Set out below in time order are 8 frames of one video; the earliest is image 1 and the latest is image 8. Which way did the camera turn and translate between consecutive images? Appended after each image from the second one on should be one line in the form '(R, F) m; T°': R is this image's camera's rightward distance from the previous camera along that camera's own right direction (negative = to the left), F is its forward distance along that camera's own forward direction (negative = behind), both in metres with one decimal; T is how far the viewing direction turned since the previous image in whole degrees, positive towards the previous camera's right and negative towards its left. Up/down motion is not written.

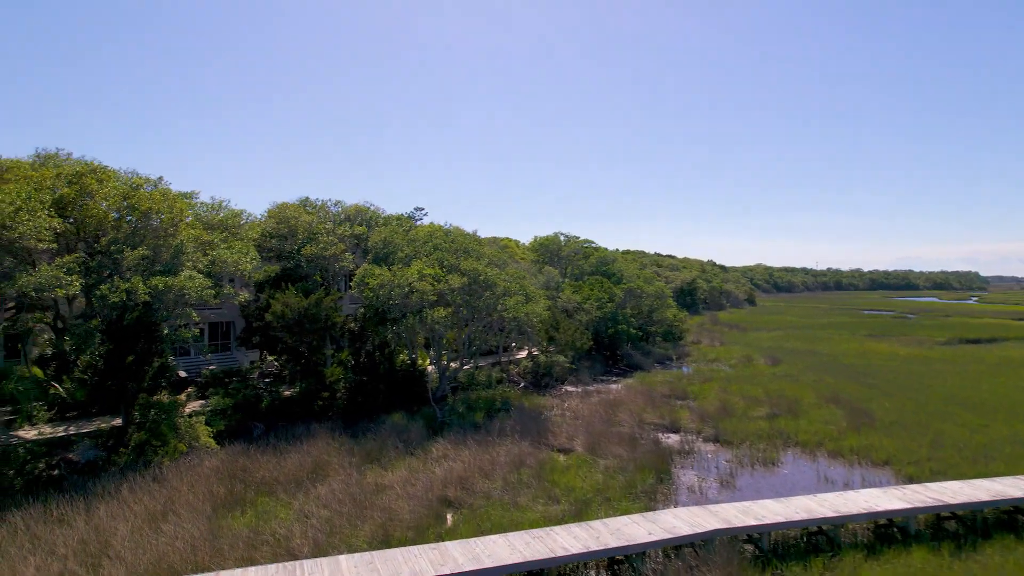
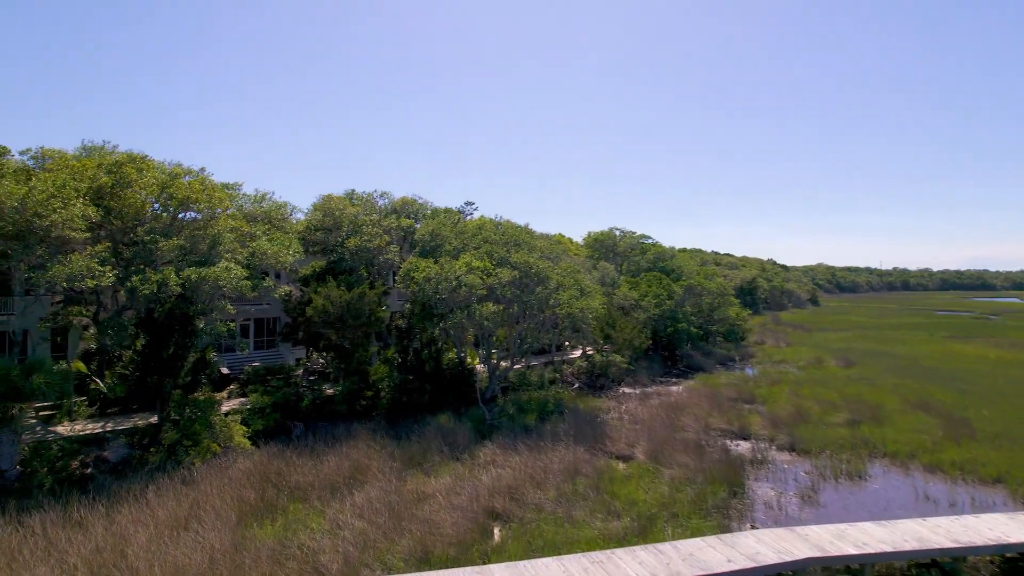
(0.0, +1.5) m; -4°
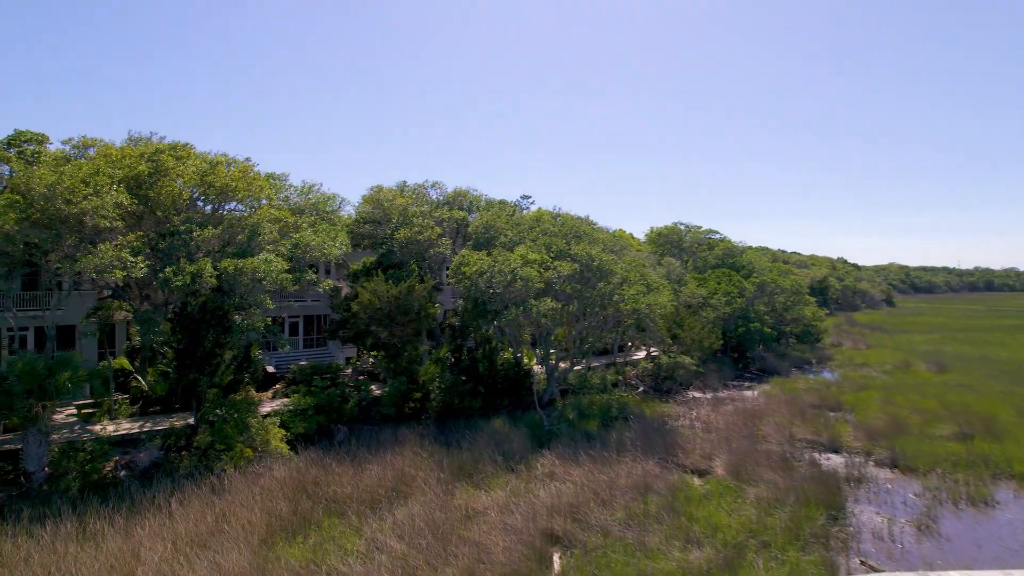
(-0.1, +1.7) m; -5°
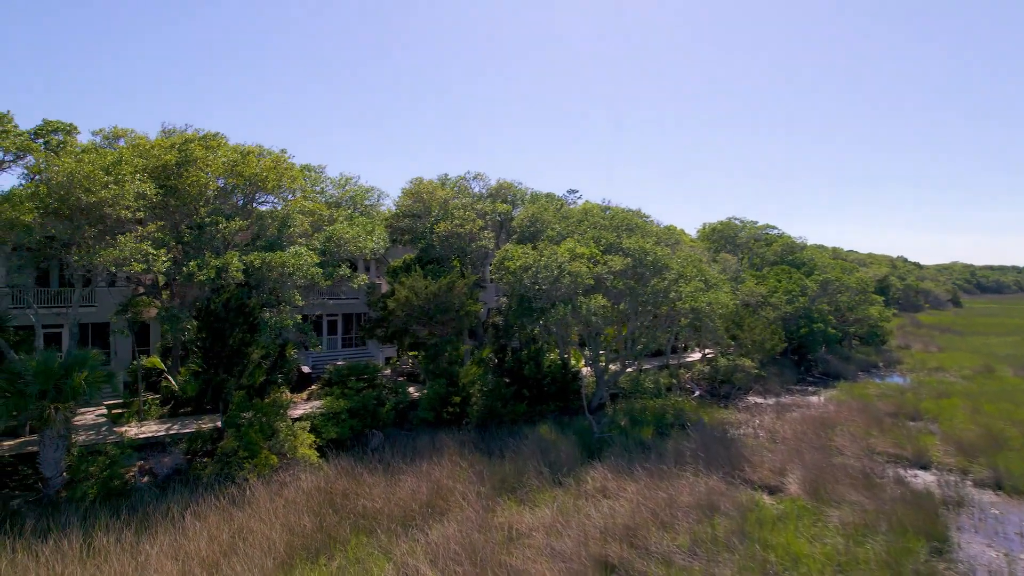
(0.0, +1.4) m; -4°
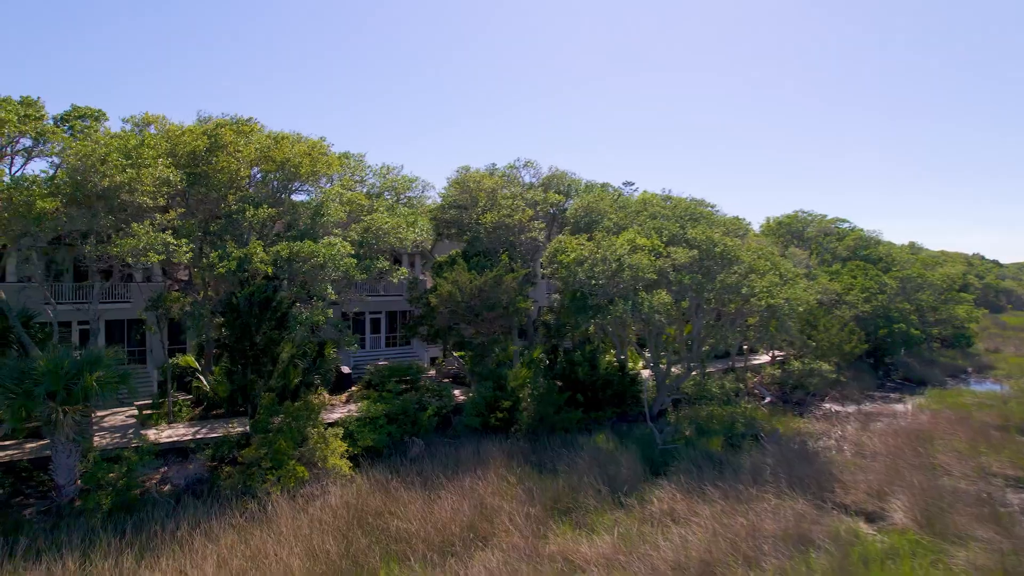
(-0.1, +1.6) m; -4°
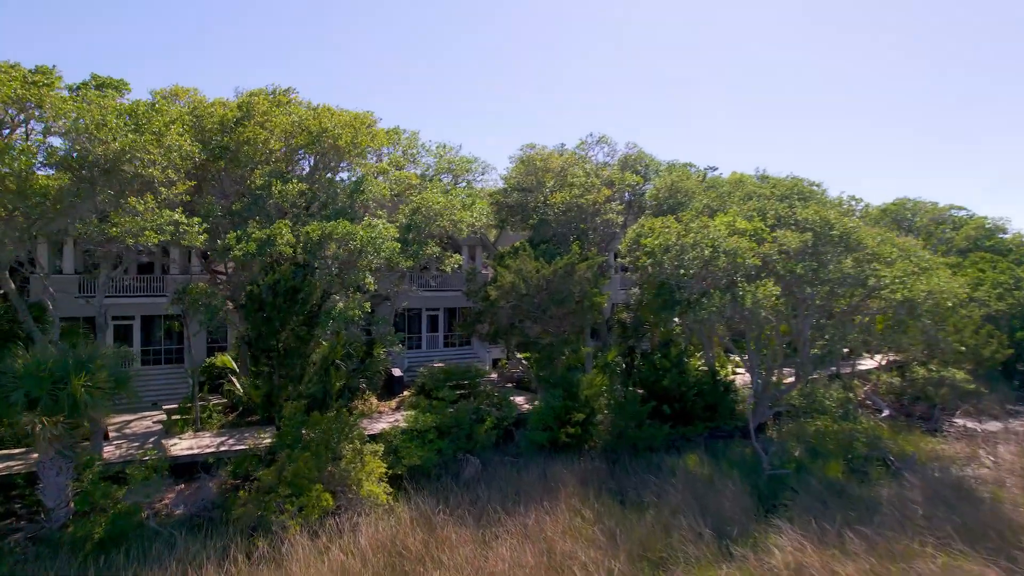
(-0.1, +2.5) m; -6°
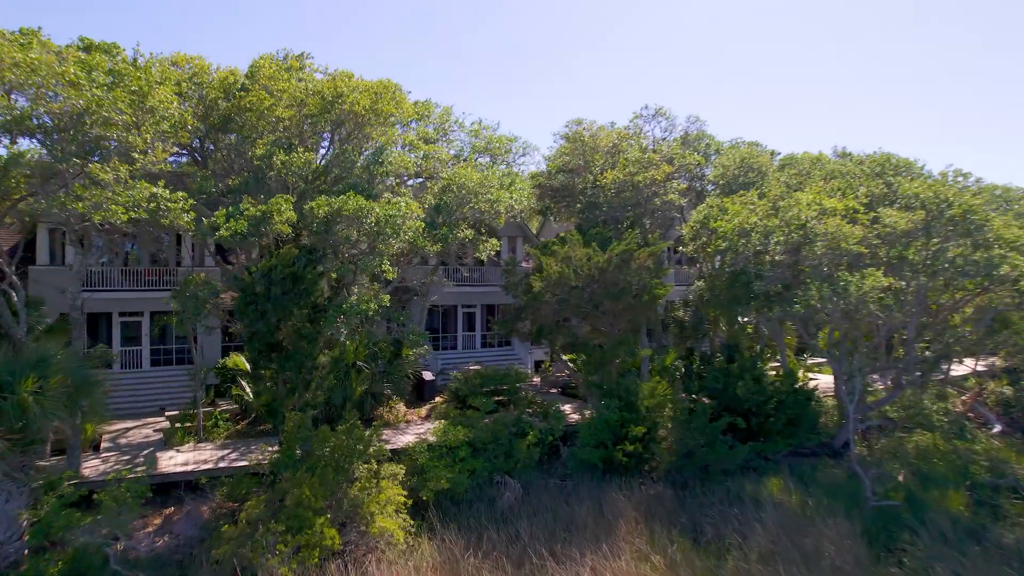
(-0.1, +2.1) m; -4°
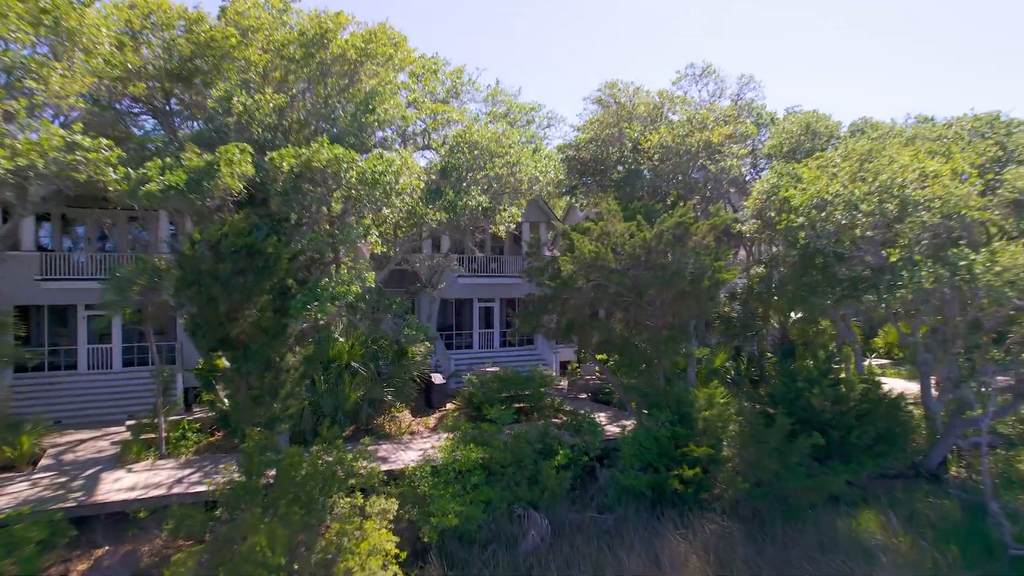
(-0.1, +2.3) m; -2°
